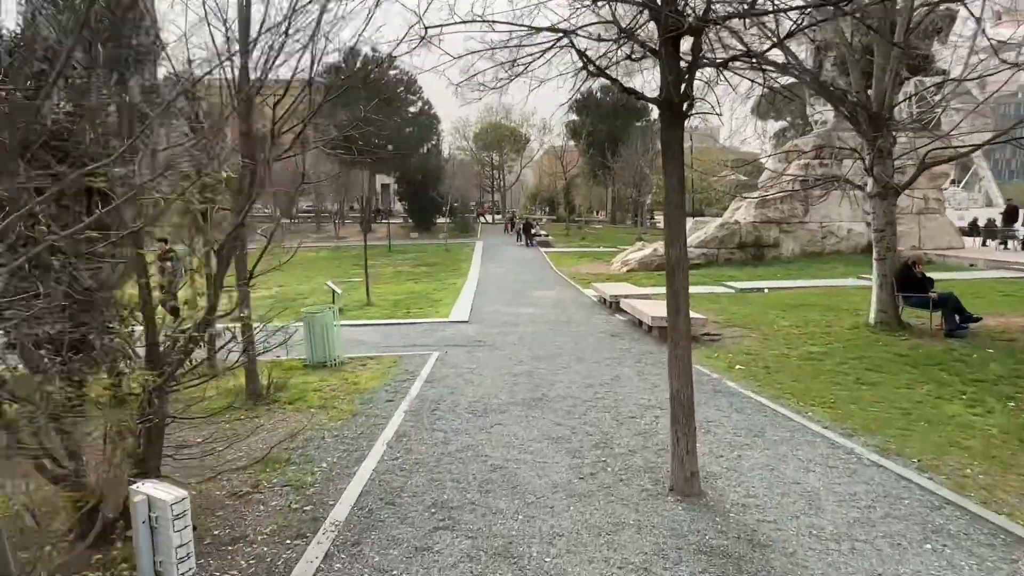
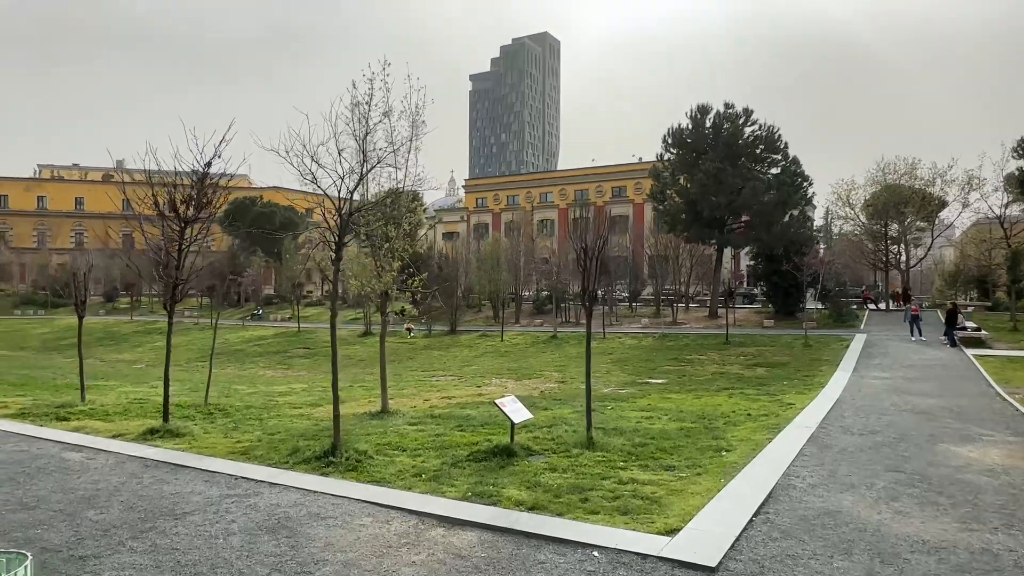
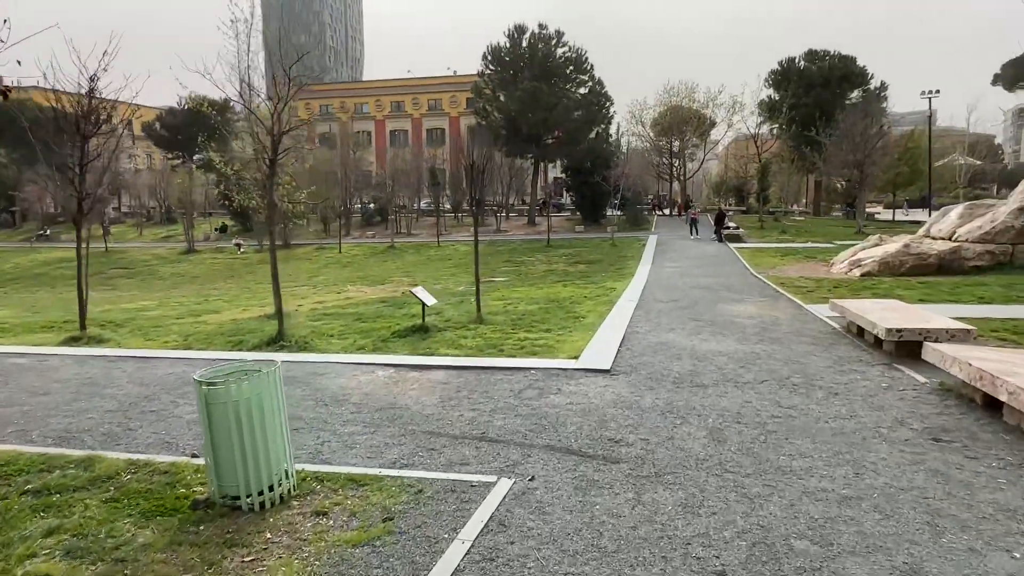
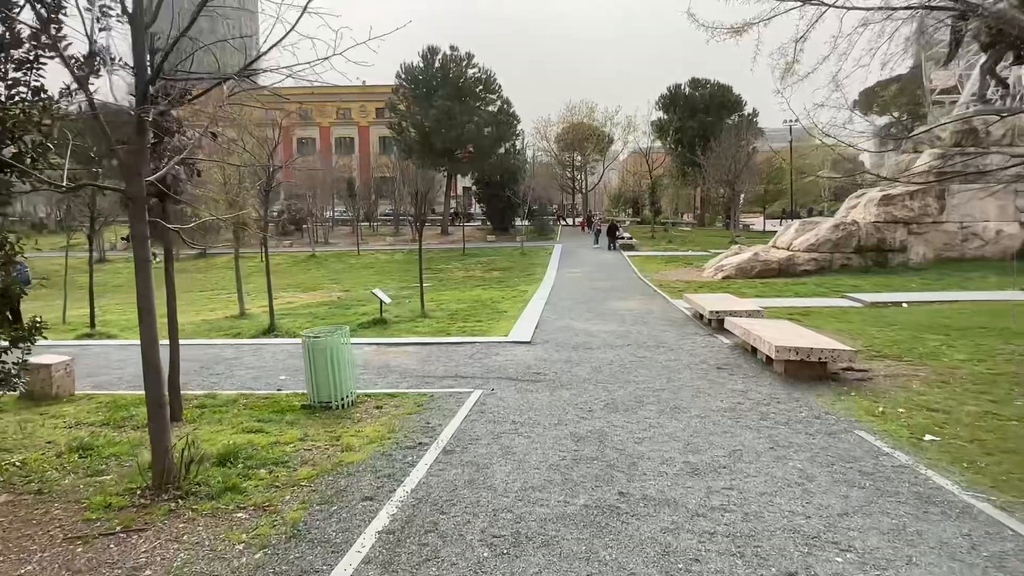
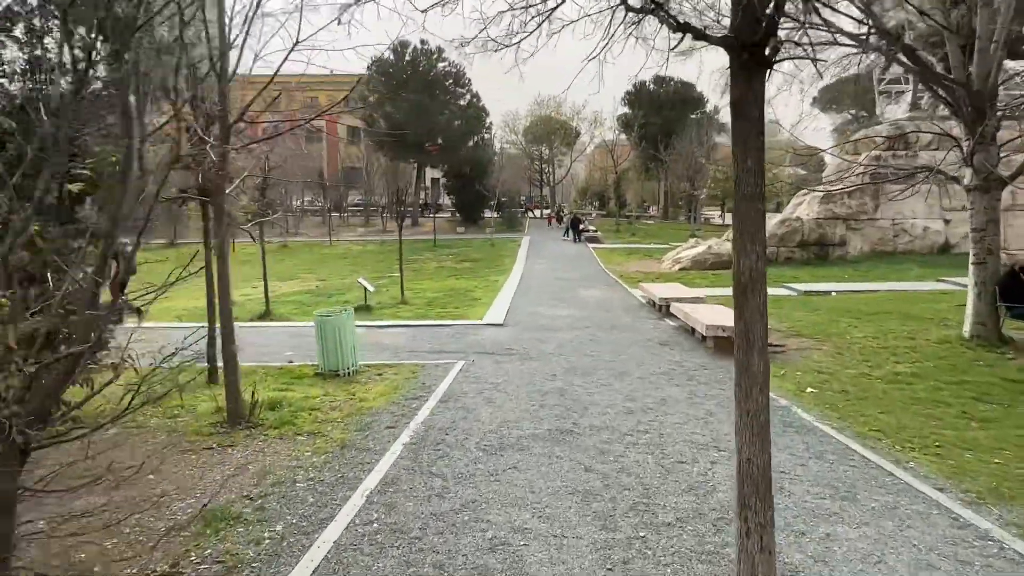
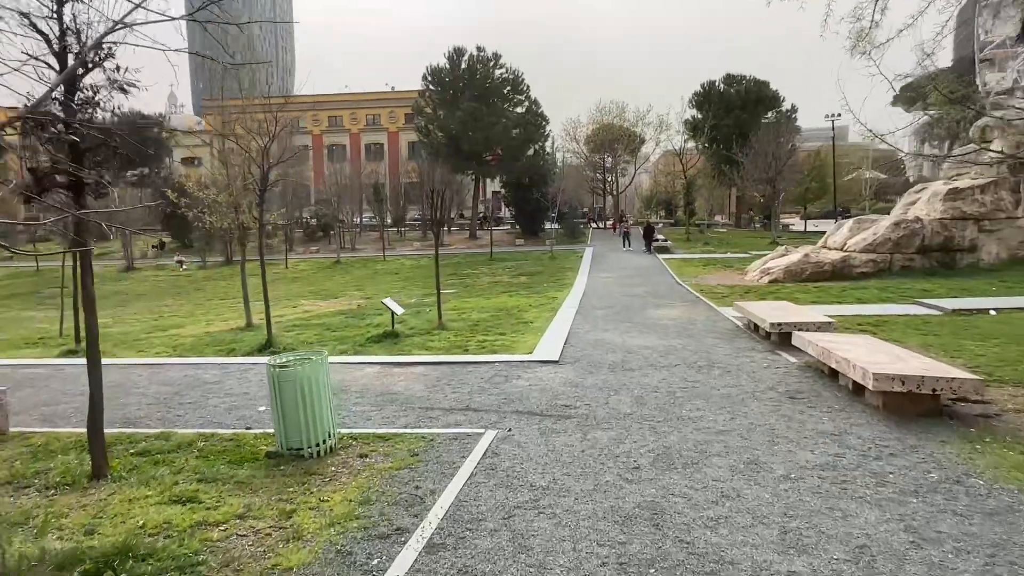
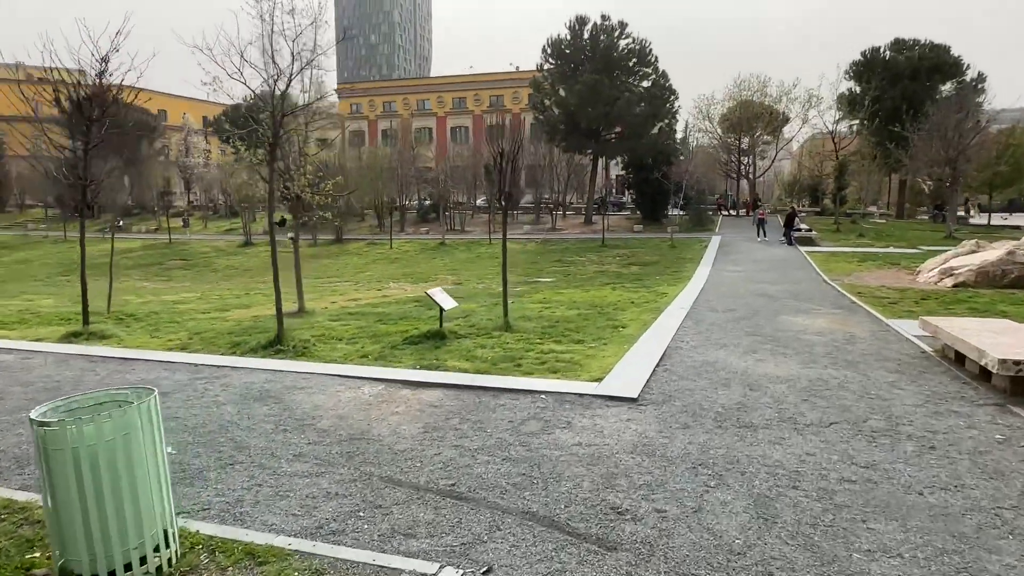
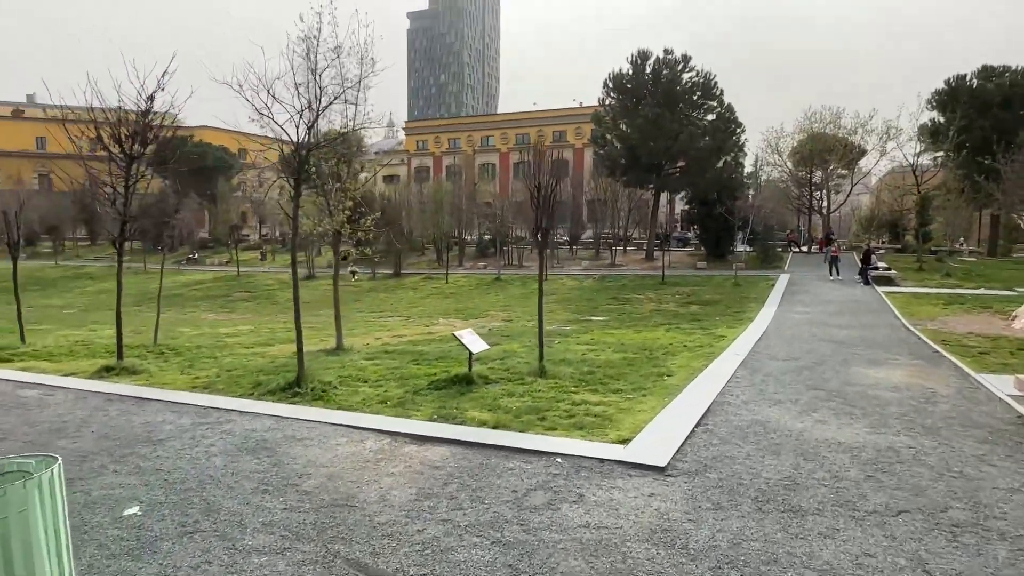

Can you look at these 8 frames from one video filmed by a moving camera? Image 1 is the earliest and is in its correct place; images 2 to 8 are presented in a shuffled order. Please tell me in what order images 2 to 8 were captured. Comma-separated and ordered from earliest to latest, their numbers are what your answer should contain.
5, 4, 6, 3, 7, 8, 2
